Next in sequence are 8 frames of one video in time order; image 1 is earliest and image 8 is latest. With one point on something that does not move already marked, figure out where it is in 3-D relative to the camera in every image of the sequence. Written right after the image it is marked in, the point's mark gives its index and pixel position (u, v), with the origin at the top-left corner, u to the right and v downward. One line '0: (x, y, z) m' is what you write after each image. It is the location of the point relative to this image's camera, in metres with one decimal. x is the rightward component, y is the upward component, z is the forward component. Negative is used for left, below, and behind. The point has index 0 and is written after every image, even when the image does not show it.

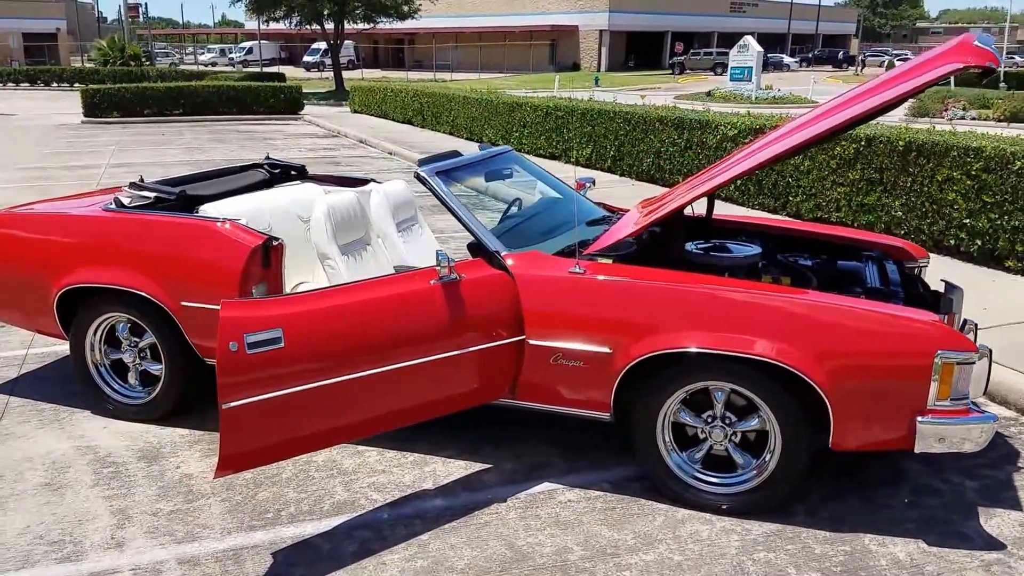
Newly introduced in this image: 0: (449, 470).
0: (-0.8, -2.1, +4.0) m
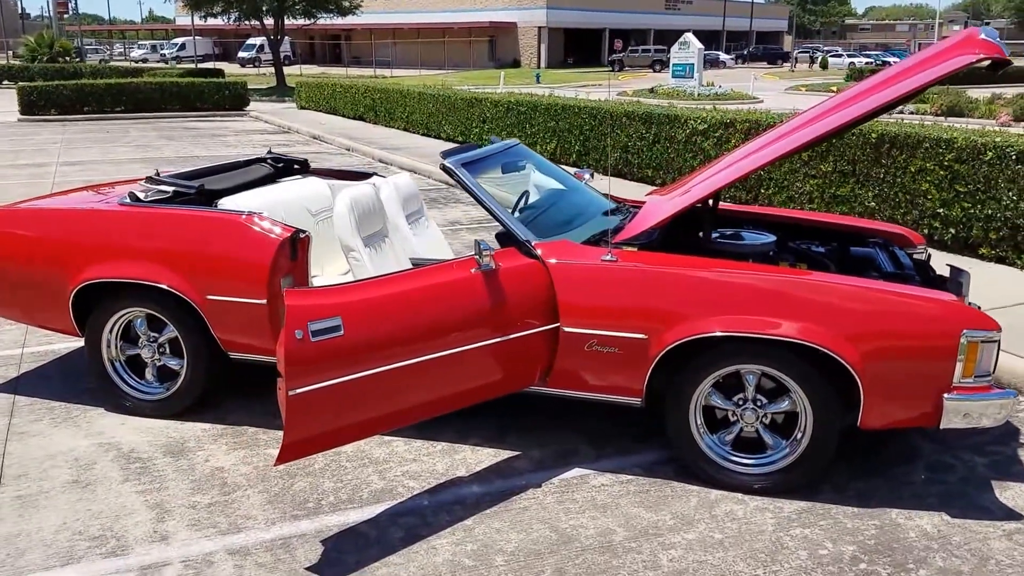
0: (-0.4, -1.9, +4.0) m
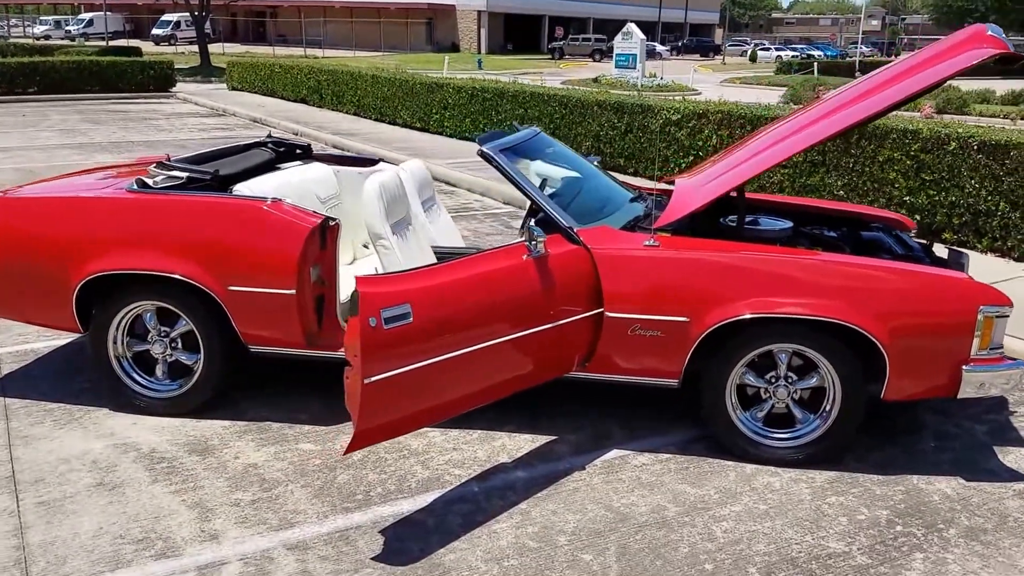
0: (0.0, -1.7, +4.0) m
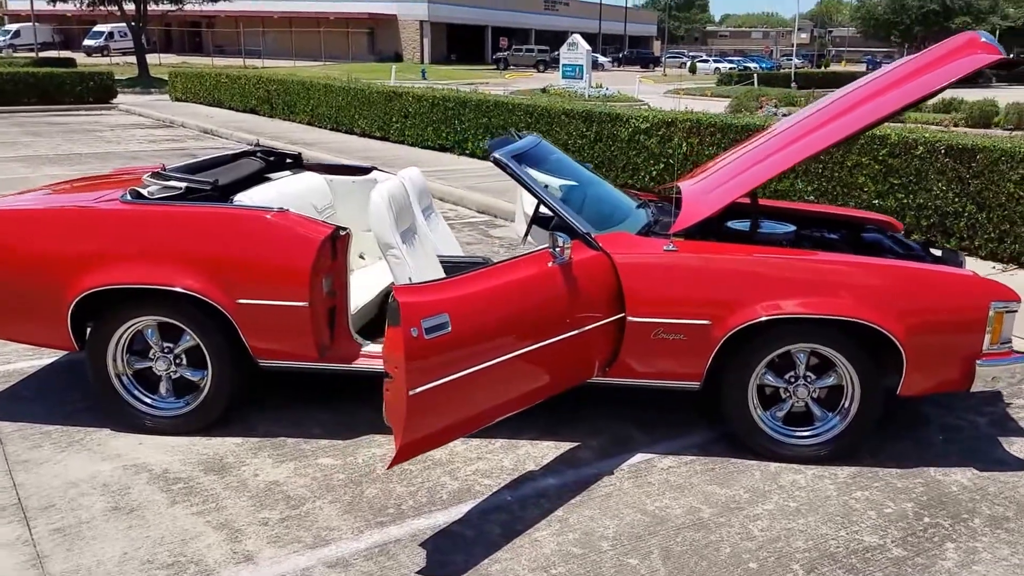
0: (+0.3, -1.8, +3.9) m
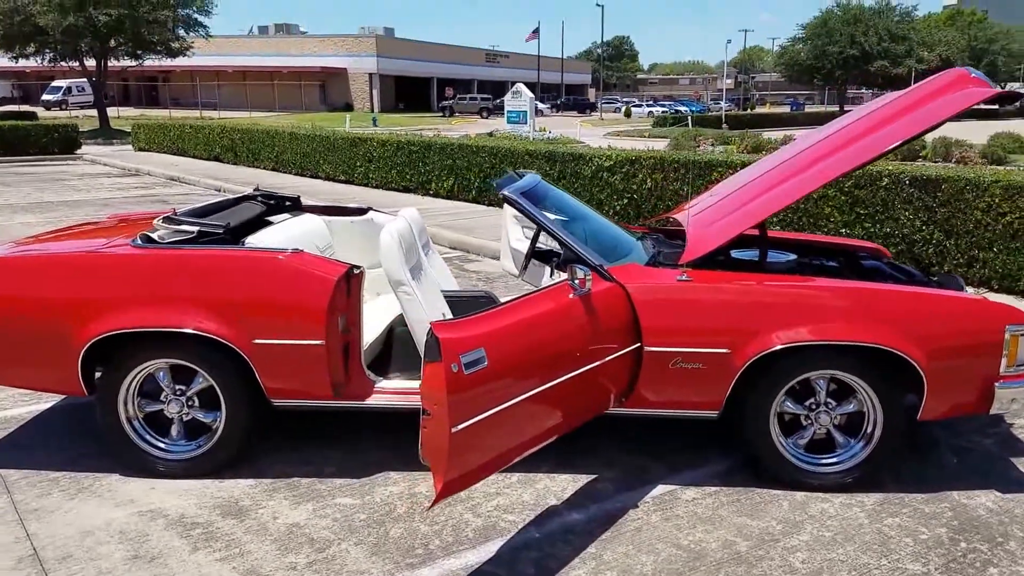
0: (+0.6, -2.1, +3.9) m
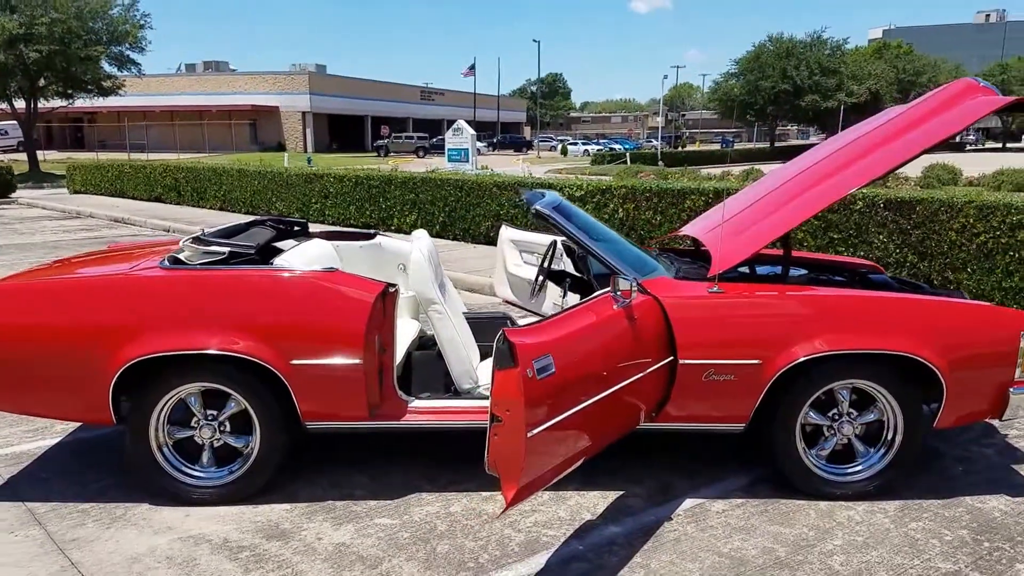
0: (+1.0, -2.3, +3.9) m
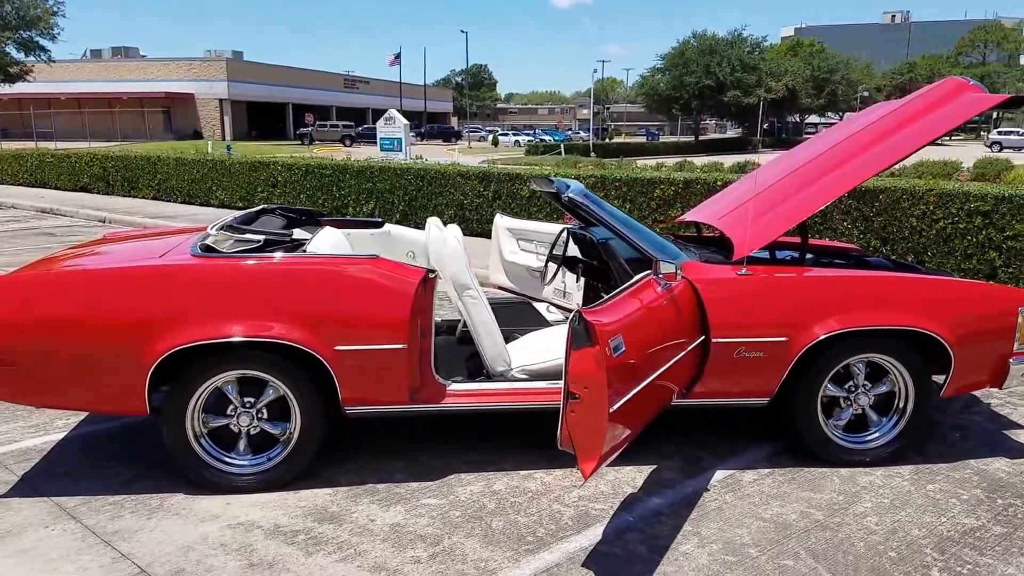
0: (+1.4, -2.1, +4.0) m
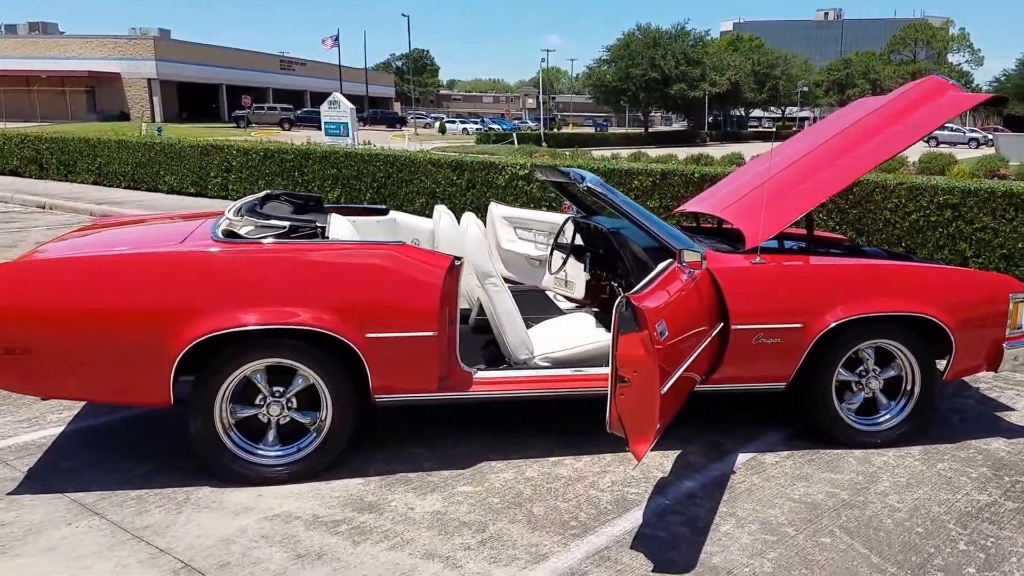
0: (+1.8, -2.0, +4.1) m
